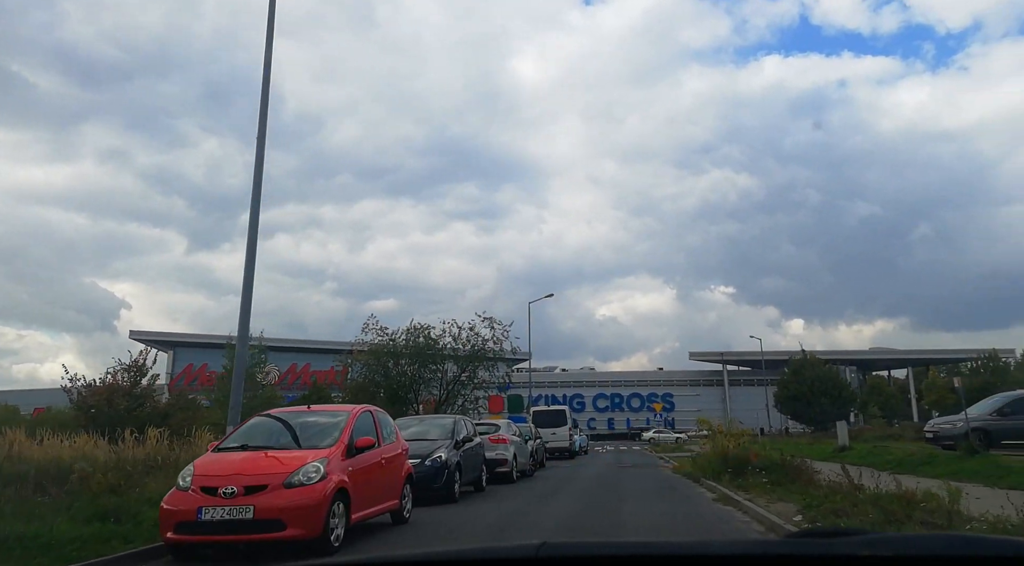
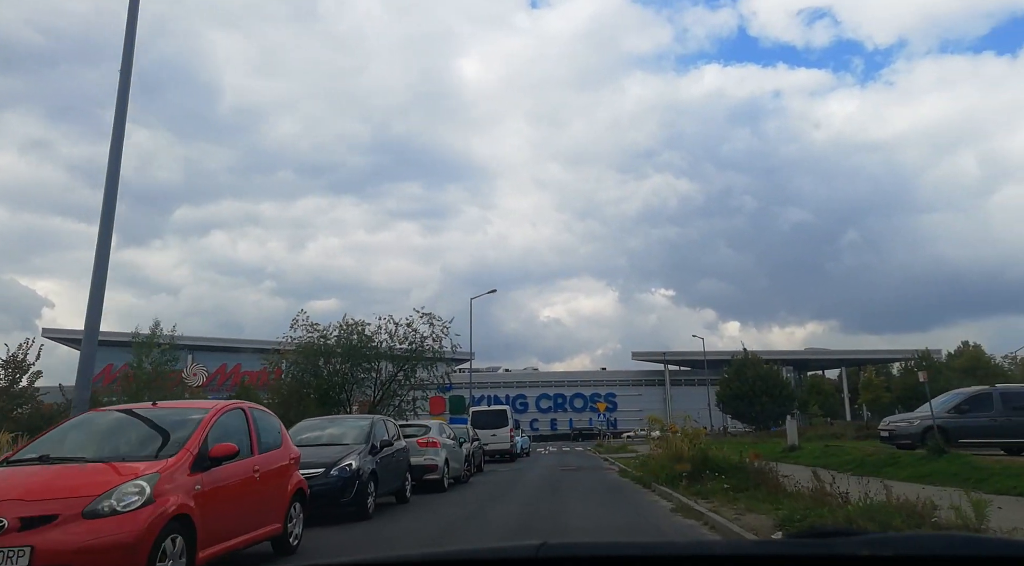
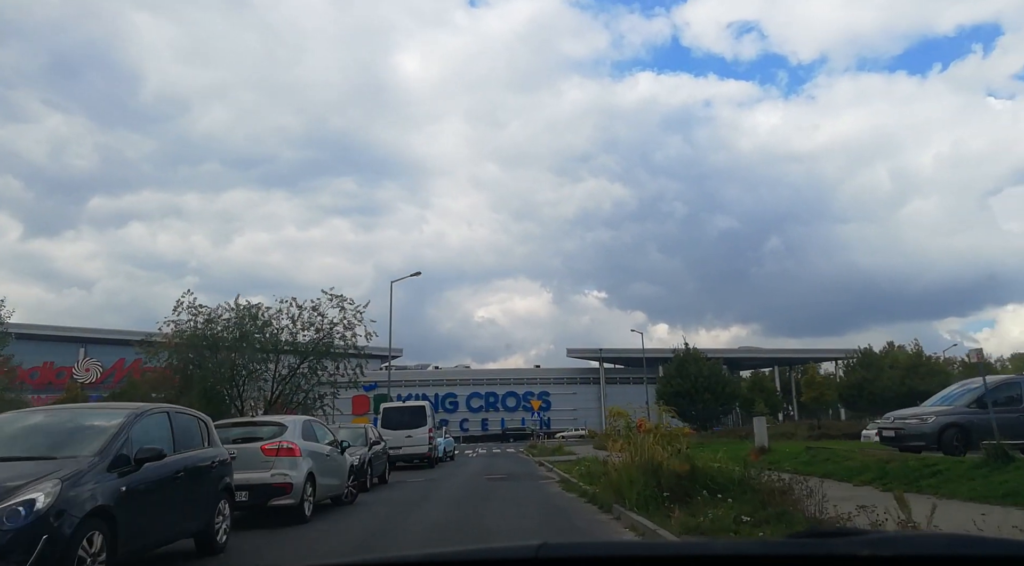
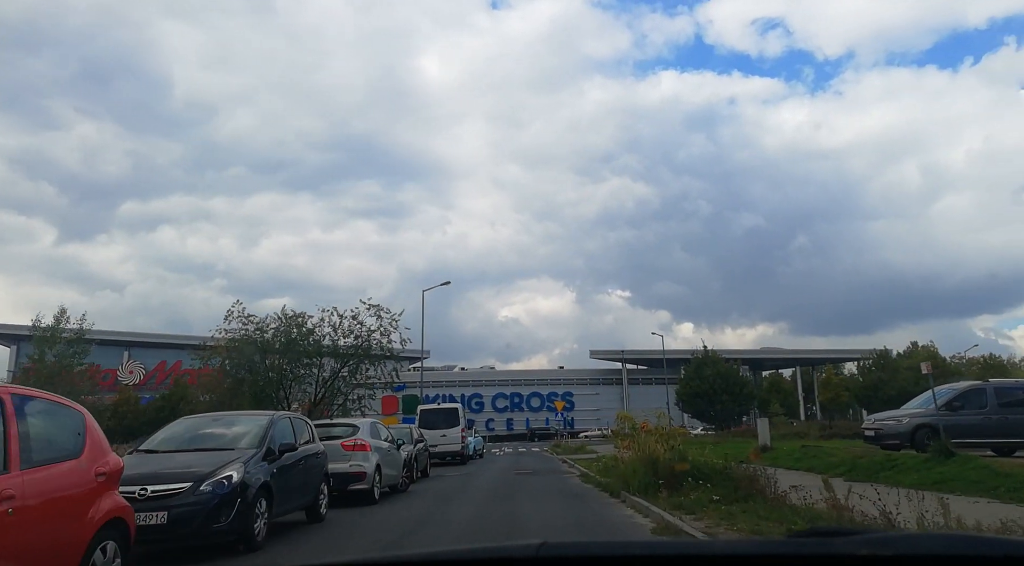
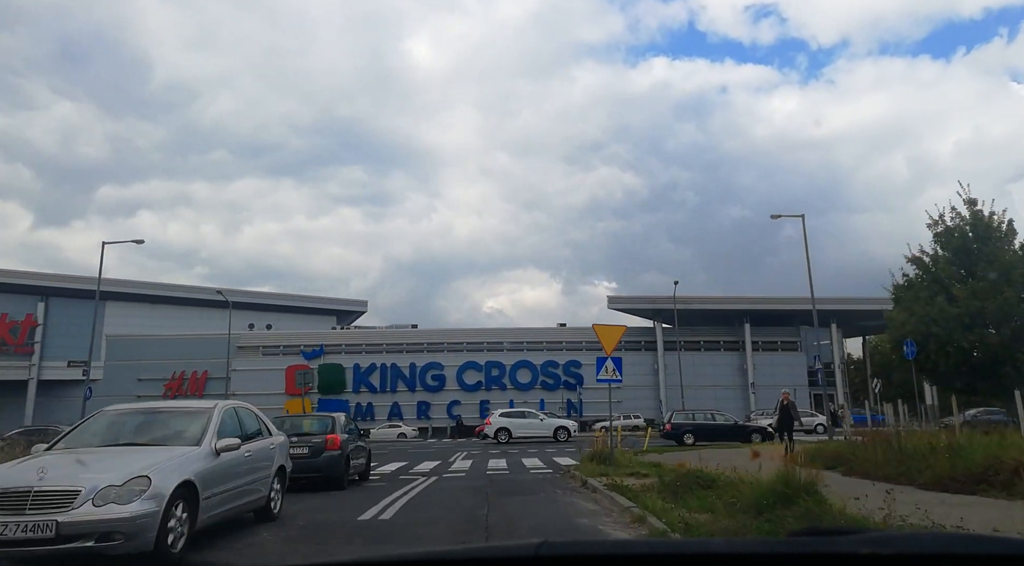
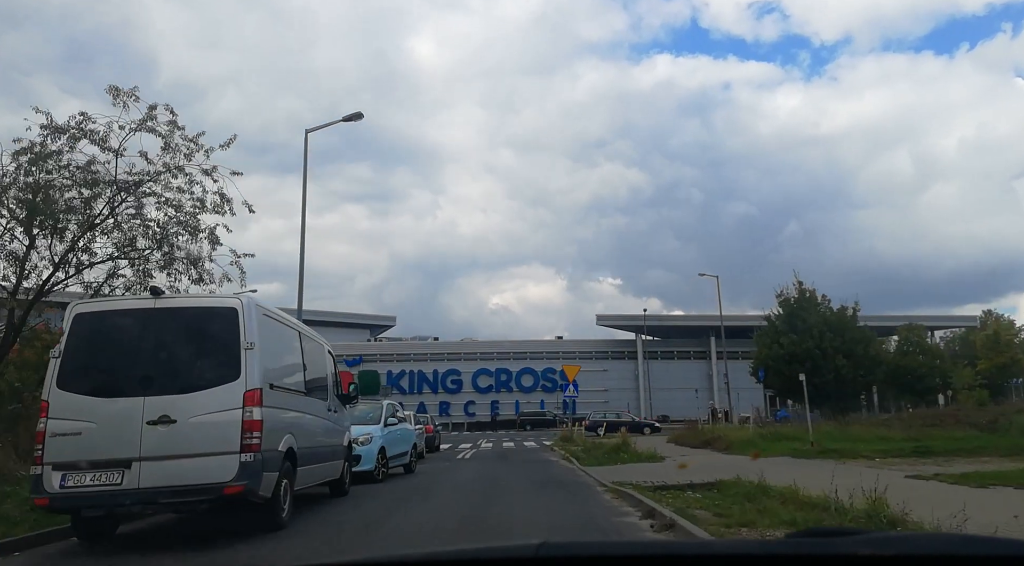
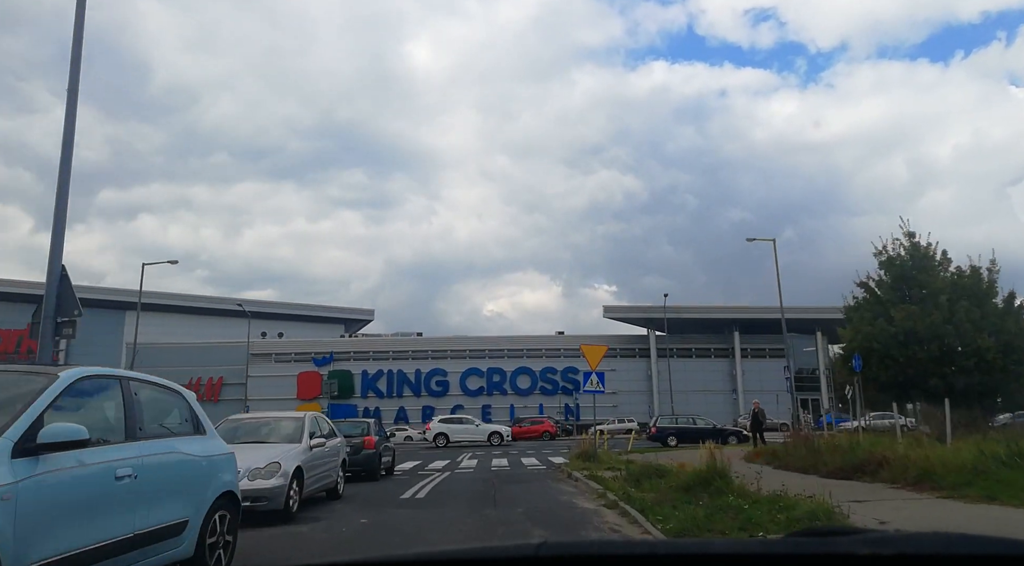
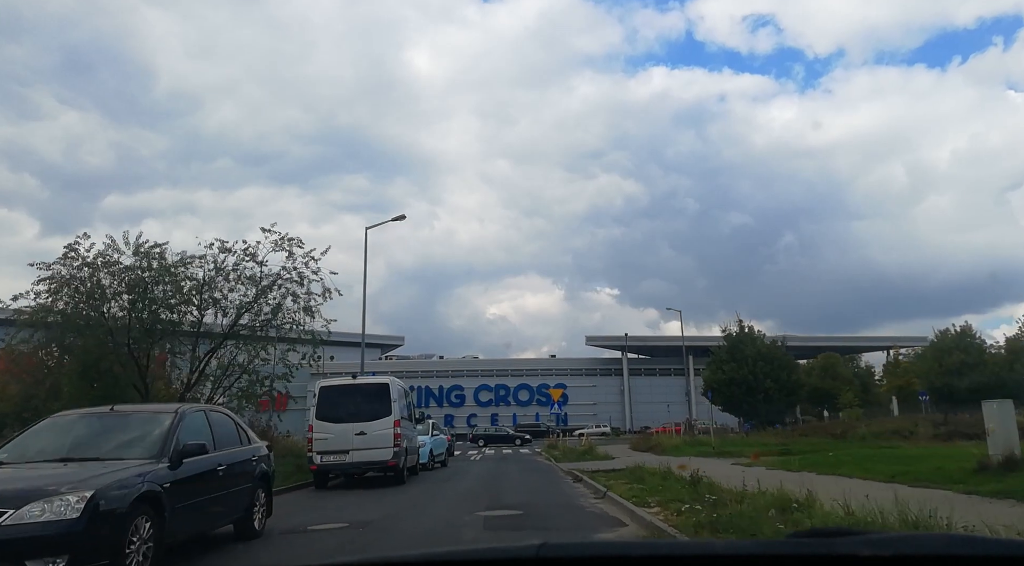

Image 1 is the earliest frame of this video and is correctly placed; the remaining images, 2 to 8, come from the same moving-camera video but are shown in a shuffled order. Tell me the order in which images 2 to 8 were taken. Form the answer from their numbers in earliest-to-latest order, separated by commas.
2, 4, 3, 8, 6, 7, 5
